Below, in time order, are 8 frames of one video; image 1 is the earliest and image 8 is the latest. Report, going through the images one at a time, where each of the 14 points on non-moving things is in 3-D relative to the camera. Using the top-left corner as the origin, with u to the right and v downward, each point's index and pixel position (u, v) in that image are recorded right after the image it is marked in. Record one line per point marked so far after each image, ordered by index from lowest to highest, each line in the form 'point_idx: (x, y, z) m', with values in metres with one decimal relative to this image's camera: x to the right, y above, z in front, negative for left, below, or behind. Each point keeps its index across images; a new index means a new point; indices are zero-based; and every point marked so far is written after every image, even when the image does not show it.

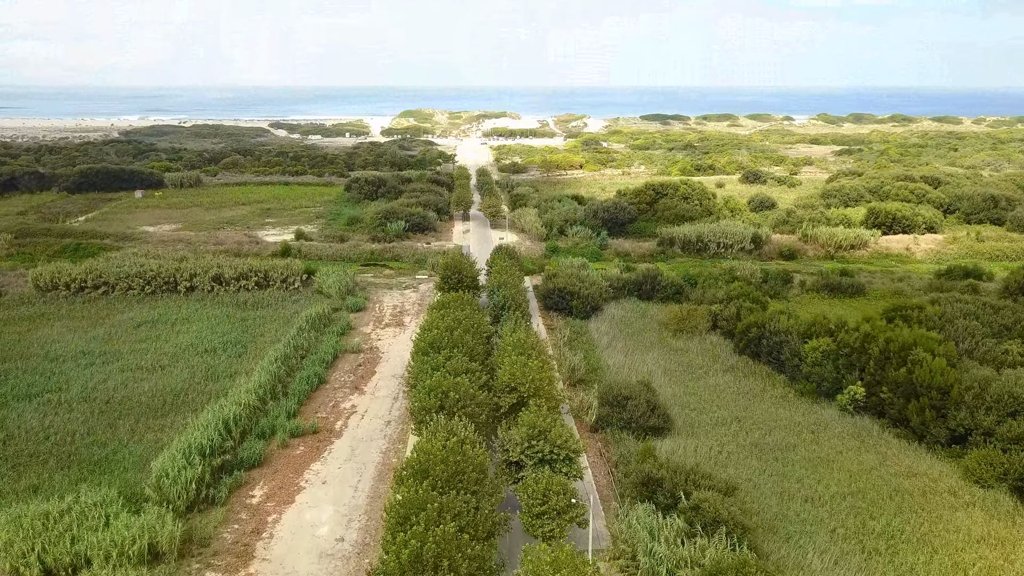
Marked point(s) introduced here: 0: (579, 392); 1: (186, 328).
0: (+1.2, -1.8, +14.2) m
1: (-7.5, -0.9, +18.6) m
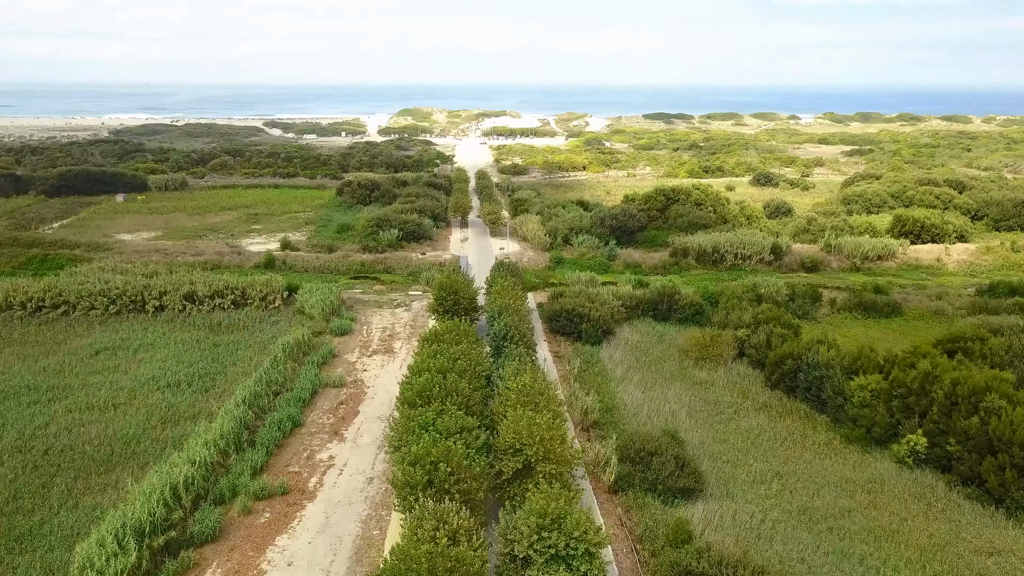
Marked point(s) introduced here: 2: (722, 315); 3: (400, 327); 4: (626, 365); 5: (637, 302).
0: (+1.2, -2.3, +12.2) m
1: (-7.5, -1.4, +16.6) m
2: (+4.7, -0.6, +18.2) m
3: (-2.6, -0.9, +18.7) m
4: (+2.3, -1.5, +16.1) m
5: (+3.0, -0.4, +19.6) m
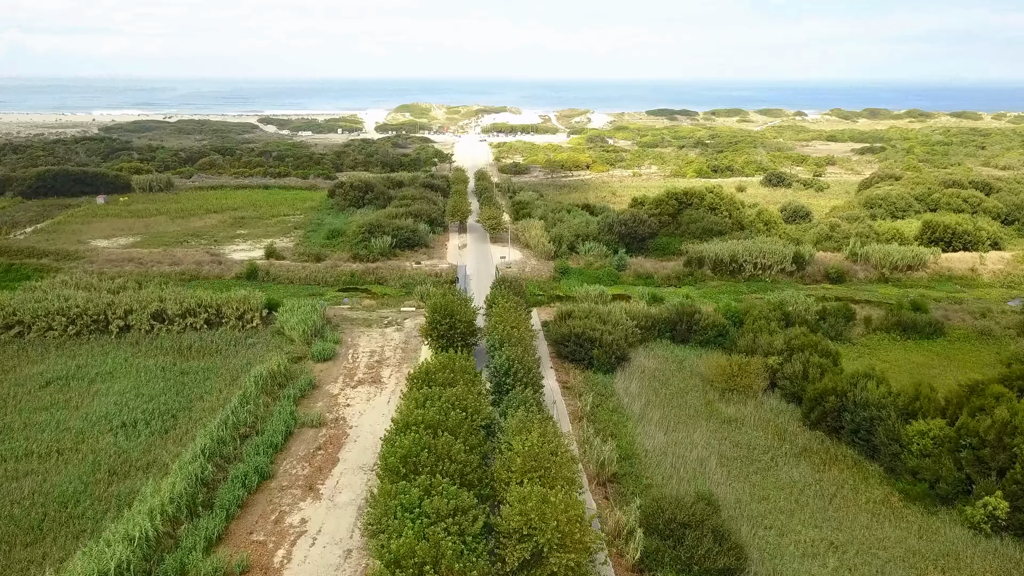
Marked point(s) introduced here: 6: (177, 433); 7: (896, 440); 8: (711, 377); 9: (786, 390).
0: (+1.3, -2.8, +10.3) m
1: (-7.4, -1.8, +14.7) m
2: (+4.8, -1.0, +16.3) m
3: (-2.6, -1.3, +16.8) m
4: (+2.3, -2.0, +14.2) m
5: (+3.1, -0.8, +17.7) m
6: (-5.3, -2.3, +12.8) m
7: (+5.7, -2.2, +11.9) m
8: (+3.8, -1.7, +15.2) m
9: (+4.9, -1.8, +14.5) m
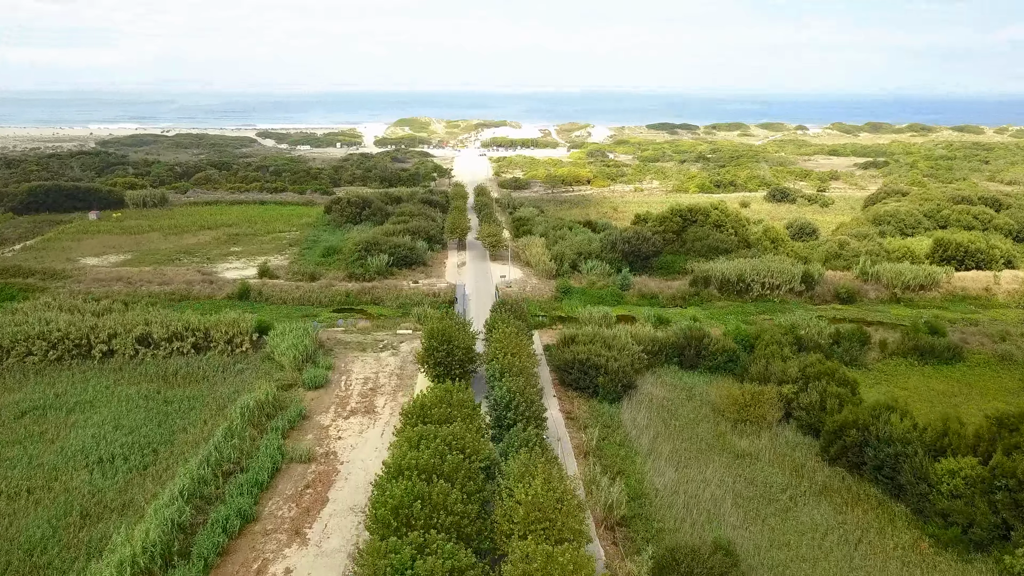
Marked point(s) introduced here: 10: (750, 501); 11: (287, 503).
0: (+1.3, -3.1, +9.5) m
1: (-7.4, -2.2, +13.9) m
2: (+4.8, -1.5, +15.6) m
3: (-2.5, -1.8, +16.0) m
4: (+2.4, -2.4, +13.4) m
5: (+3.1, -1.2, +16.9) m
6: (-5.3, -2.7, +12.1) m
7: (+5.7, -2.6, +11.1) m
8: (+3.8, -2.1, +14.4) m
9: (+4.9, -2.3, +13.7) m
10: (+3.3, -3.0, +11.3) m
11: (-3.1, -3.0, +11.2) m
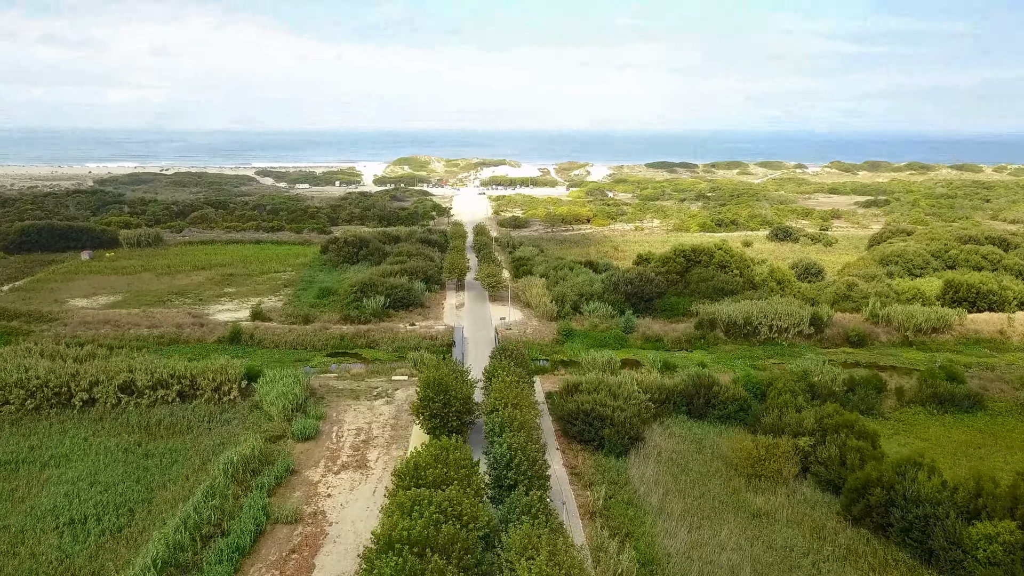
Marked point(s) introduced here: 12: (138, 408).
0: (+1.3, -3.7, +8.7) m
1: (-7.4, -3.0, +13.1) m
2: (+4.8, -2.3, +14.8) m
3: (-2.5, -2.7, +15.2) m
4: (+2.4, -3.1, +12.6) m
5: (+3.1, -2.2, +16.2) m
6: (-5.3, -3.4, +11.2) m
7: (+5.7, -3.3, +10.3) m
8: (+3.8, -2.9, +13.6) m
9: (+4.9, -3.0, +12.9) m
10: (+3.3, -3.6, +10.5) m
11: (-3.1, -3.6, +10.4) m
12: (-7.4, -2.4, +16.0) m
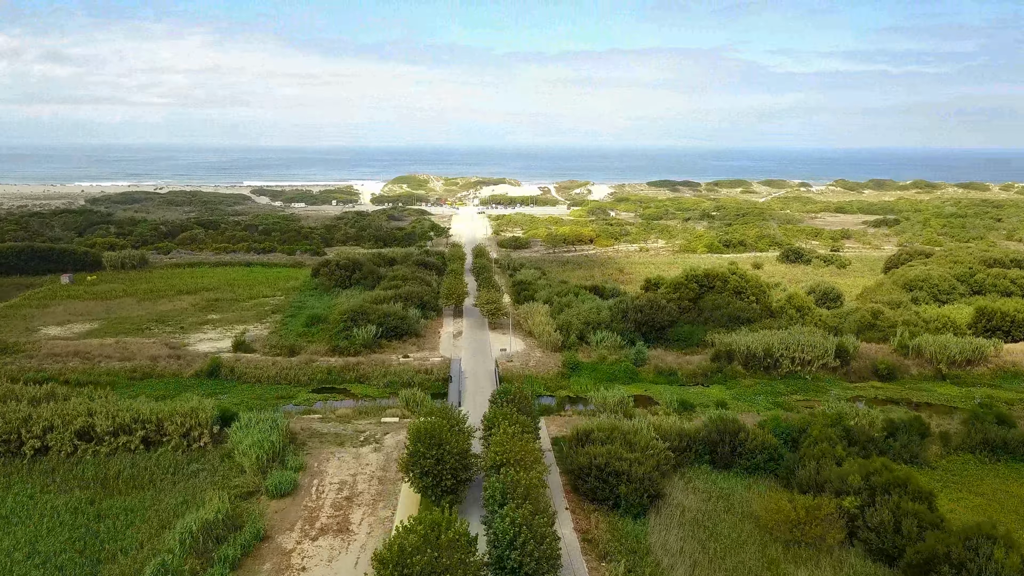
0: (+1.4, -4.2, +7.0) m
1: (-7.3, -3.6, +11.4) m
2: (+4.9, -2.9, +13.1) m
3: (-2.5, -3.3, +13.5) m
4: (+2.4, -3.7, +10.9) m
5: (+3.1, -2.8, +14.5) m
6: (-5.2, -3.9, +9.5) m
7: (+5.7, -3.8, +8.6) m
8: (+3.8, -3.5, +11.9) m
9: (+5.0, -3.6, +11.2) m
10: (+3.4, -4.1, +8.7) m
11: (-3.1, -4.1, +8.6) m
12: (-7.4, -3.0, +14.3) m
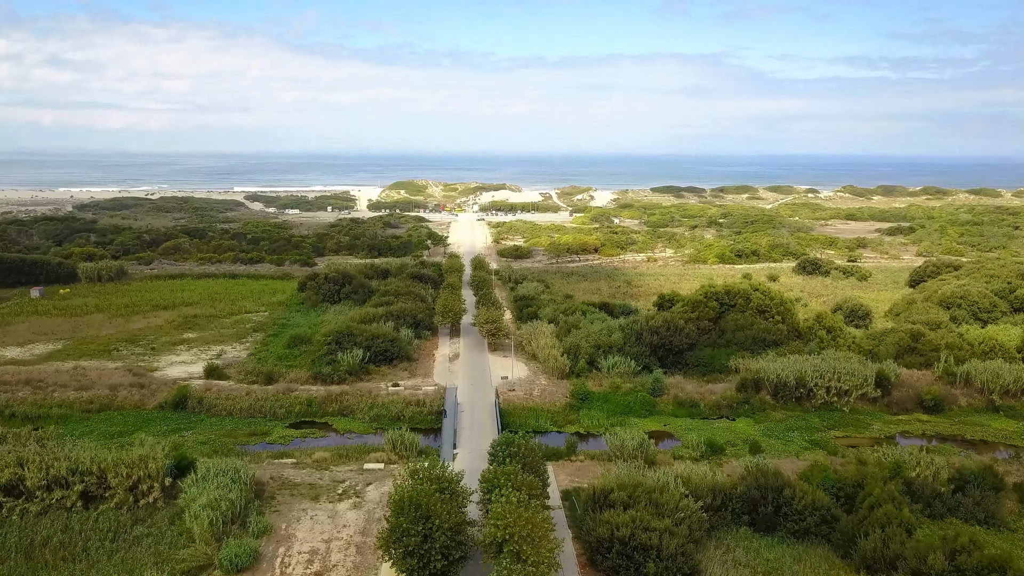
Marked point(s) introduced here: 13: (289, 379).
0: (+1.4, -4.6, +4.7) m
1: (-7.3, -4.0, +9.2) m
2: (+4.9, -3.4, +10.9) m
3: (-2.4, -3.7, +11.3) m
4: (+2.5, -4.1, +8.7) m
5: (+3.2, -3.2, +12.2) m
6: (-5.2, -4.3, +7.3) m
7: (+5.8, -4.2, +6.3) m
8: (+3.9, -3.9, +9.7) m
9: (+5.0, -4.0, +9.0) m
10: (+3.5, -4.5, +6.5) m
11: (-3.0, -4.6, +6.4) m
12: (-7.3, -3.4, +12.1) m
13: (-5.5, -2.2, +19.8) m
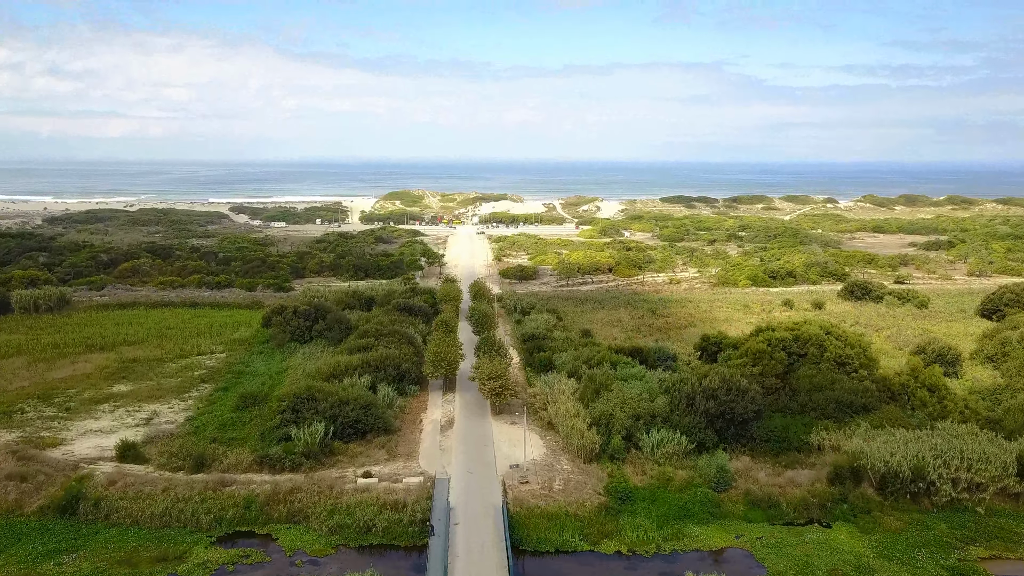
0: (+1.7, -5.4, -0.2) m
1: (-7.0, -4.9, +4.2) m
2: (+5.1, -4.2, +5.9) m
3: (-2.2, -4.6, +6.3) m
4: (+2.7, -5.0, +3.7) m
5: (+3.4, -4.1, +7.3) m
6: (-5.0, -5.2, +2.3) m
7: (+6.0, -5.0, +1.4) m
8: (+4.1, -4.8, +4.7) m
9: (+5.3, -4.9, +4.0) m
10: (+3.7, -5.4, +1.5) m
11: (-2.8, -5.4, +1.4) m
12: (-7.1, -4.4, +7.1) m
13: (-5.3, -3.2, +14.8) m
